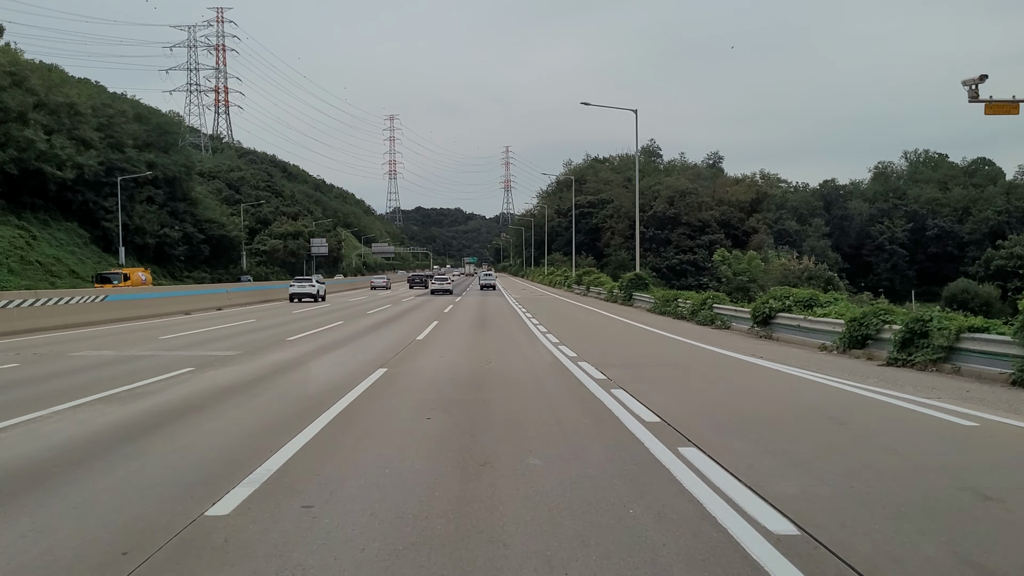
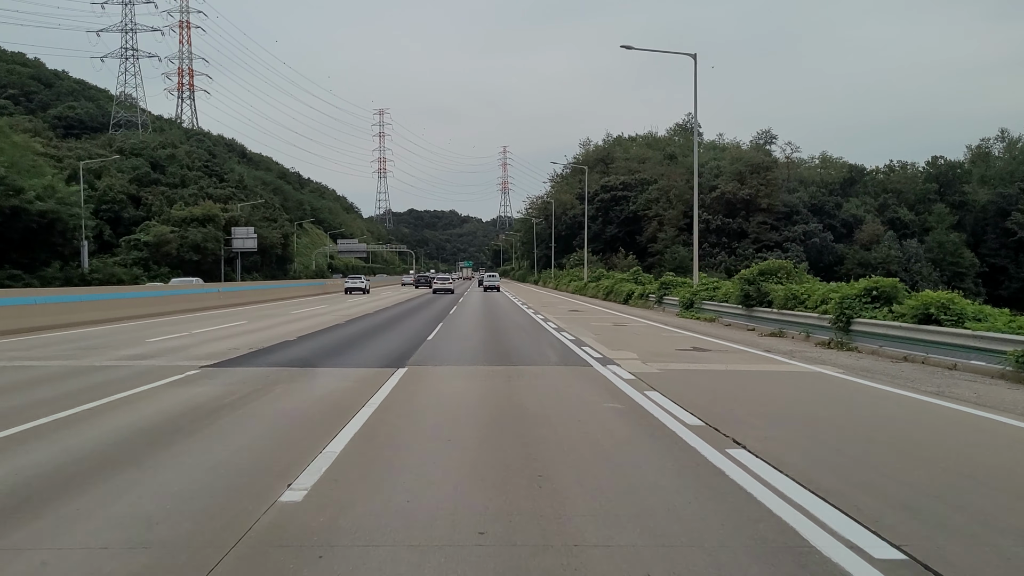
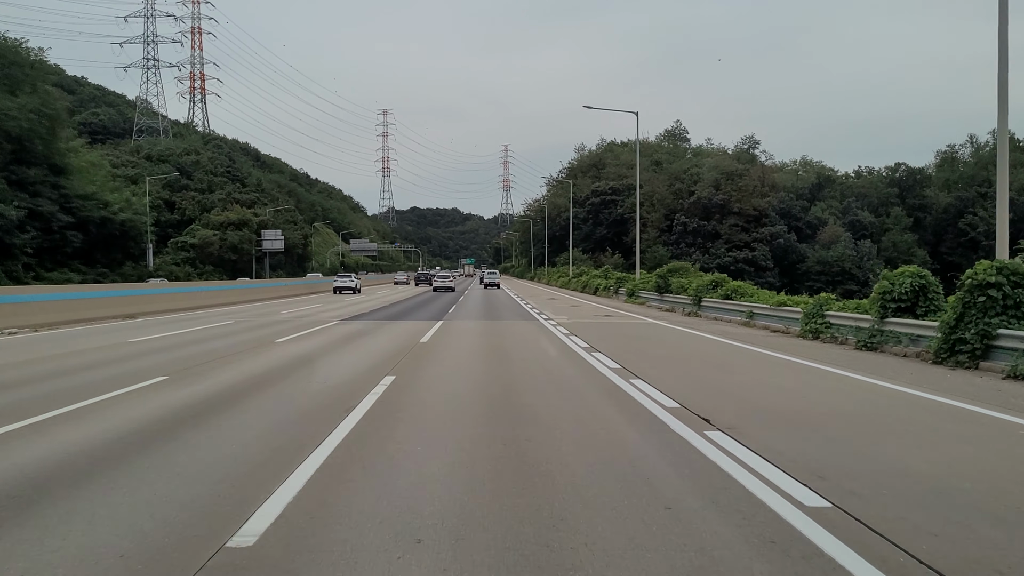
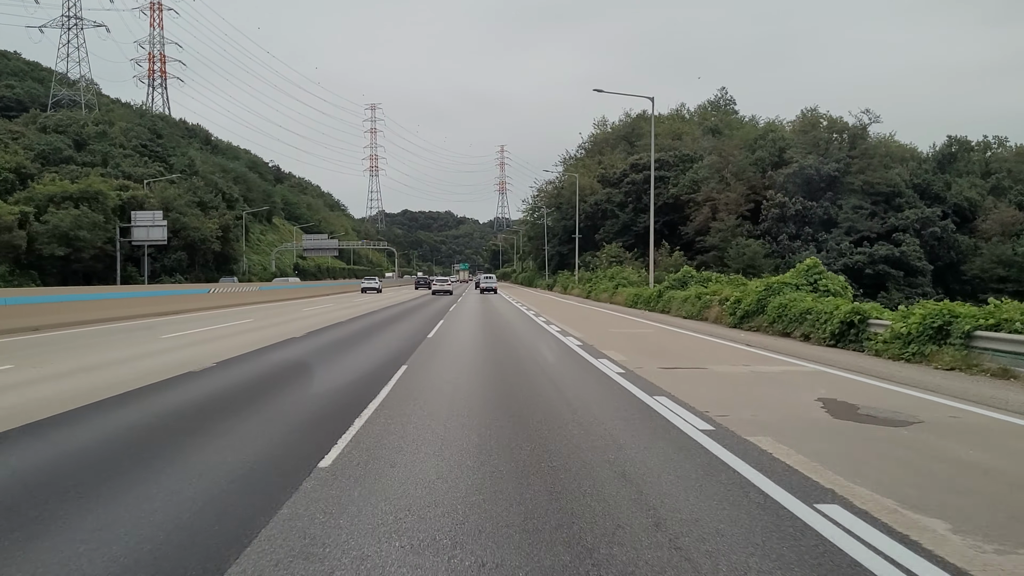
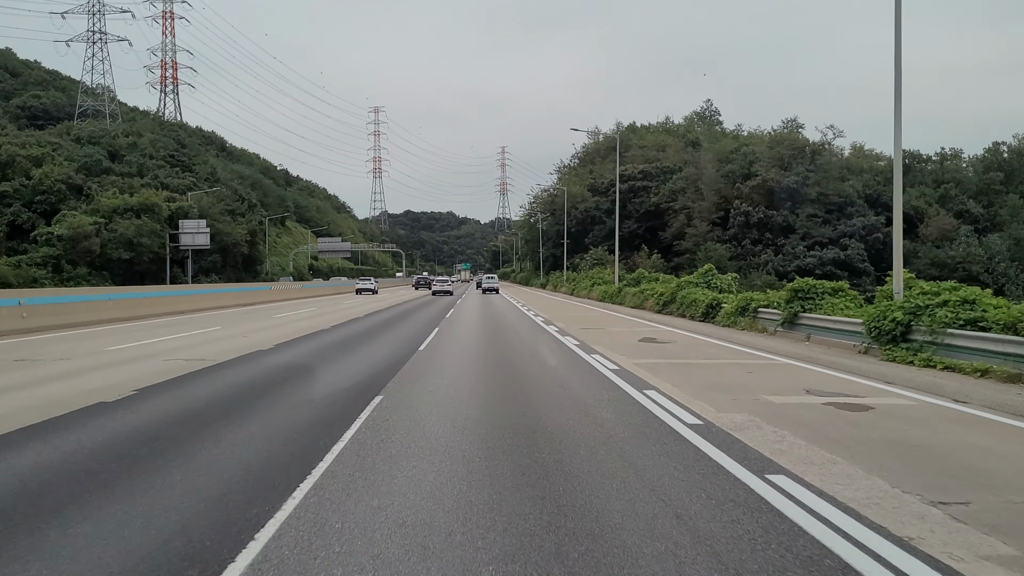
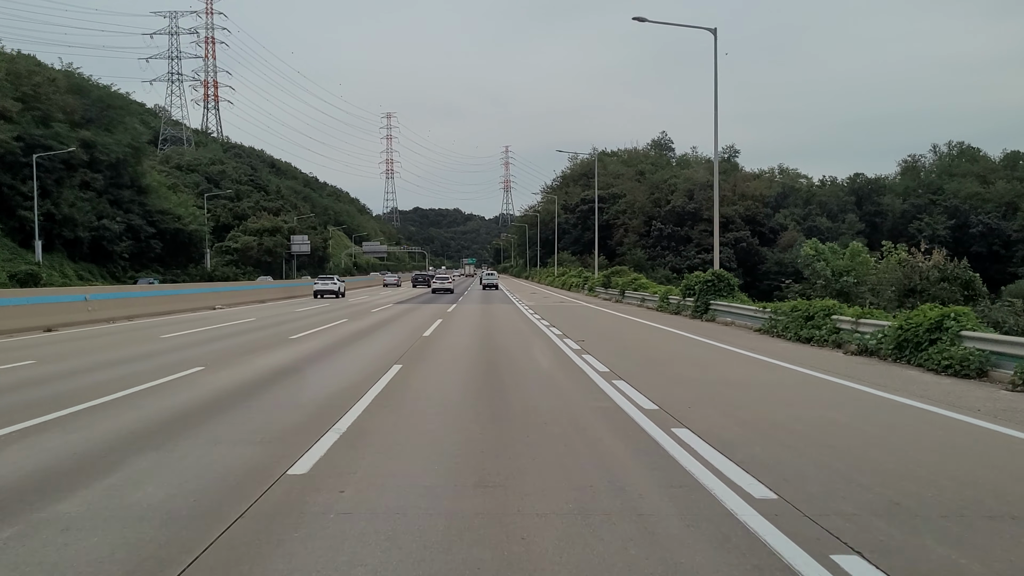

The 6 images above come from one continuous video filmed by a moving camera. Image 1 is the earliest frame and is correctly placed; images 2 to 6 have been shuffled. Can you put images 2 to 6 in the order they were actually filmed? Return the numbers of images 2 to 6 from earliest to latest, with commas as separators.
6, 3, 2, 5, 4
